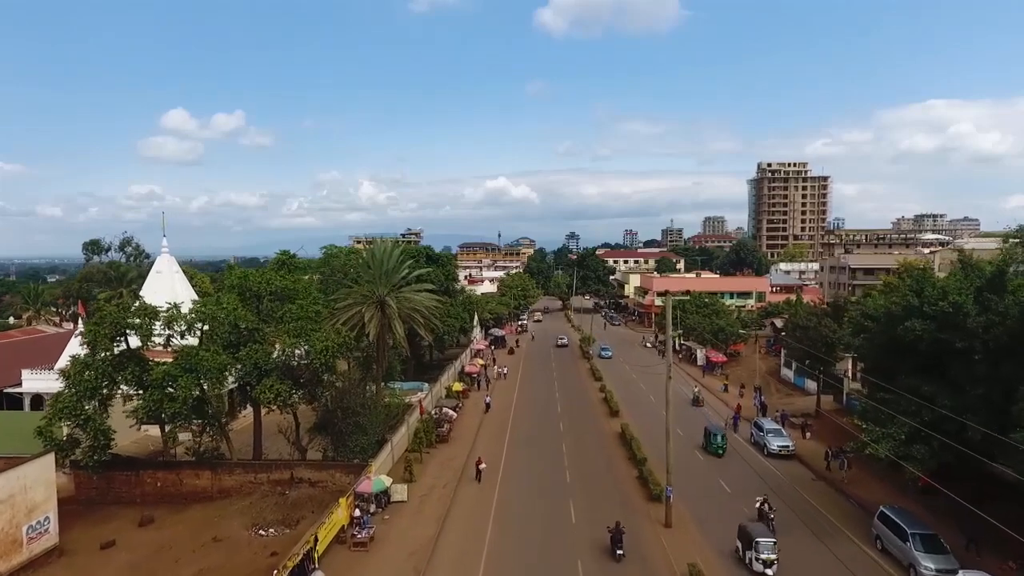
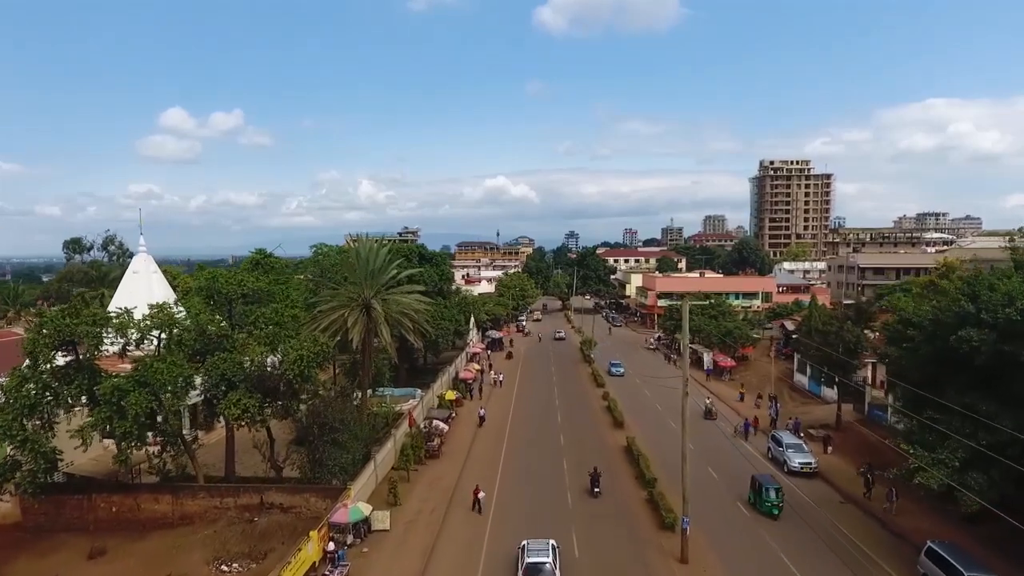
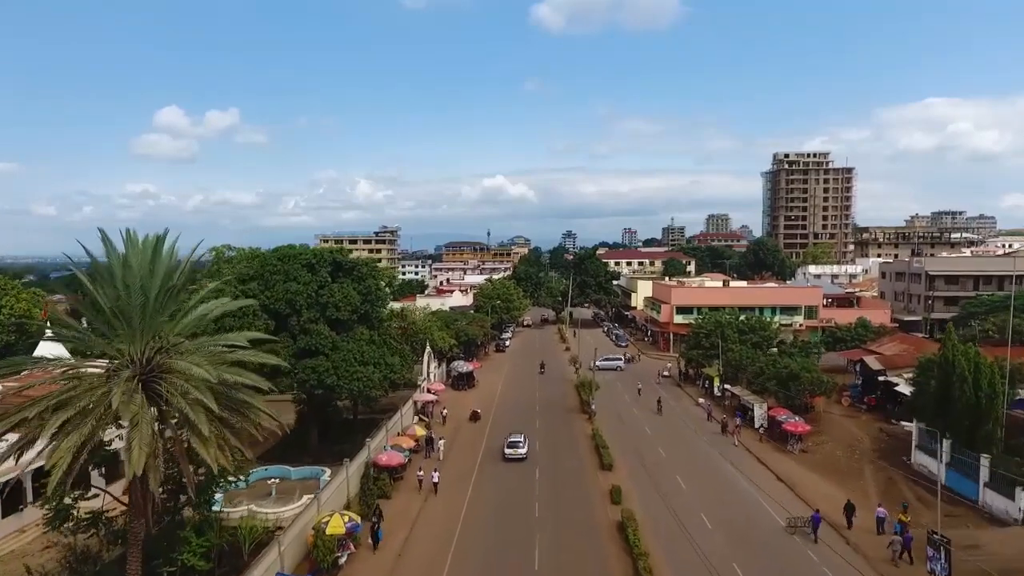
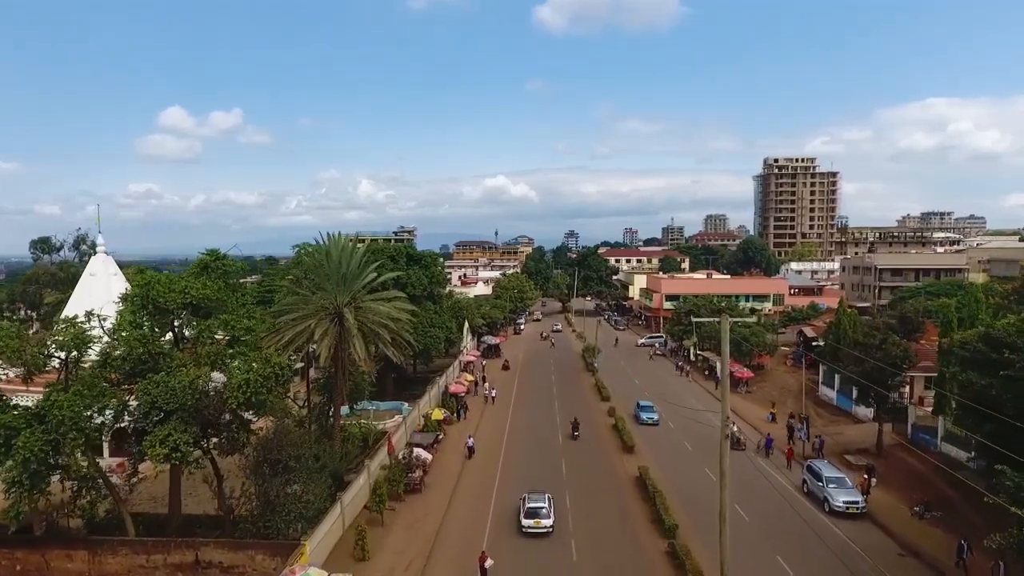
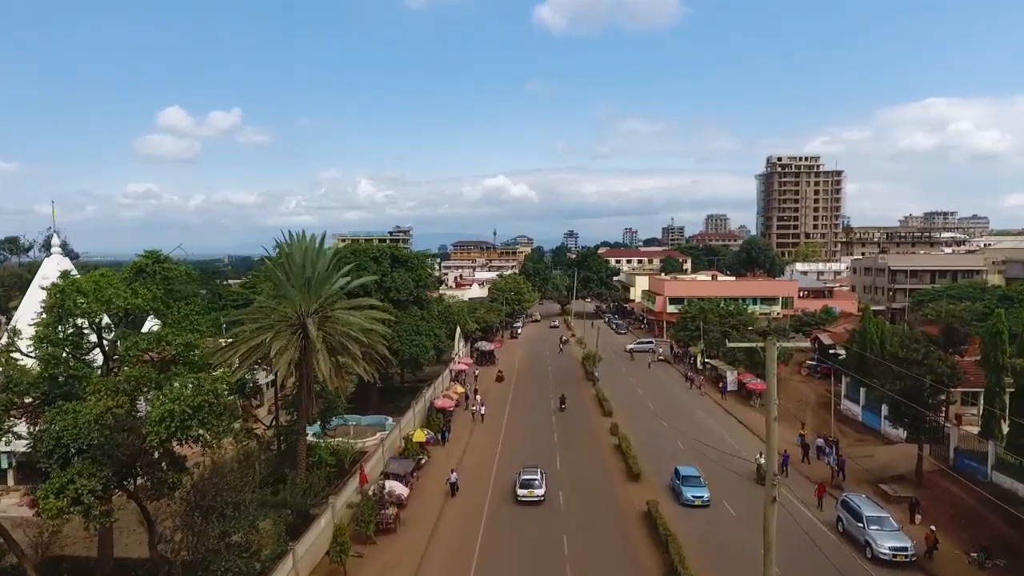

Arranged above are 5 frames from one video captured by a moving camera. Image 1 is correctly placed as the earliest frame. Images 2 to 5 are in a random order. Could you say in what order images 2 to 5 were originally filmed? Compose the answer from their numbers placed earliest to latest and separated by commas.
2, 4, 5, 3
